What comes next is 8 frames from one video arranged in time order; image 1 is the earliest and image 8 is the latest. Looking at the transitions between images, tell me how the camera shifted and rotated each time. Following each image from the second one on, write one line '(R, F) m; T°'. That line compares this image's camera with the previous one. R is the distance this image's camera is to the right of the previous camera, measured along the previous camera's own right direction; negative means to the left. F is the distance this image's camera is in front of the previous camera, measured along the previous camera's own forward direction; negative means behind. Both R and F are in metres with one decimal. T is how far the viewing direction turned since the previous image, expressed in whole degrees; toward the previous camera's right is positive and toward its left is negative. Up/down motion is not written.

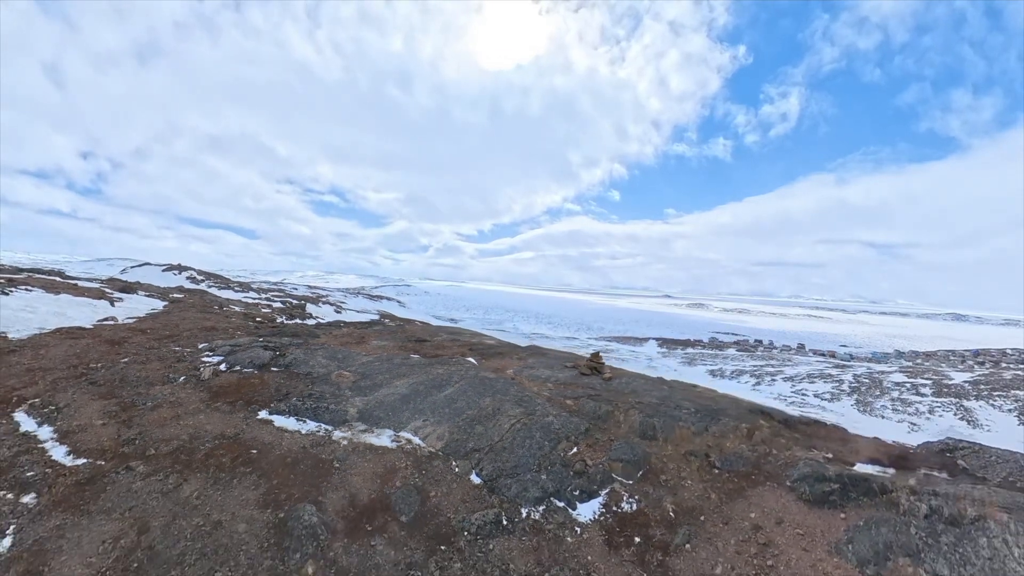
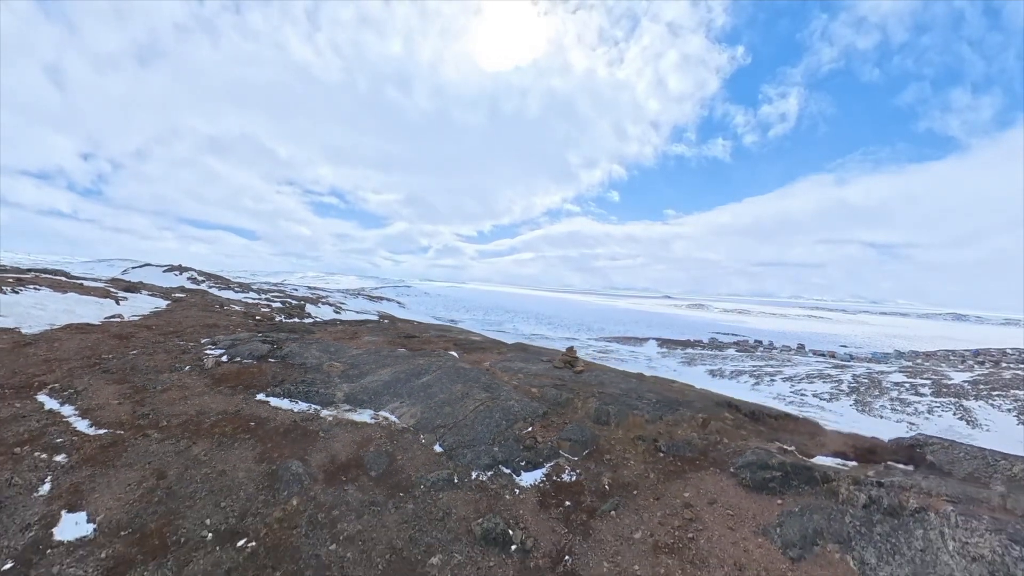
(+1.2, -1.8) m; 0°
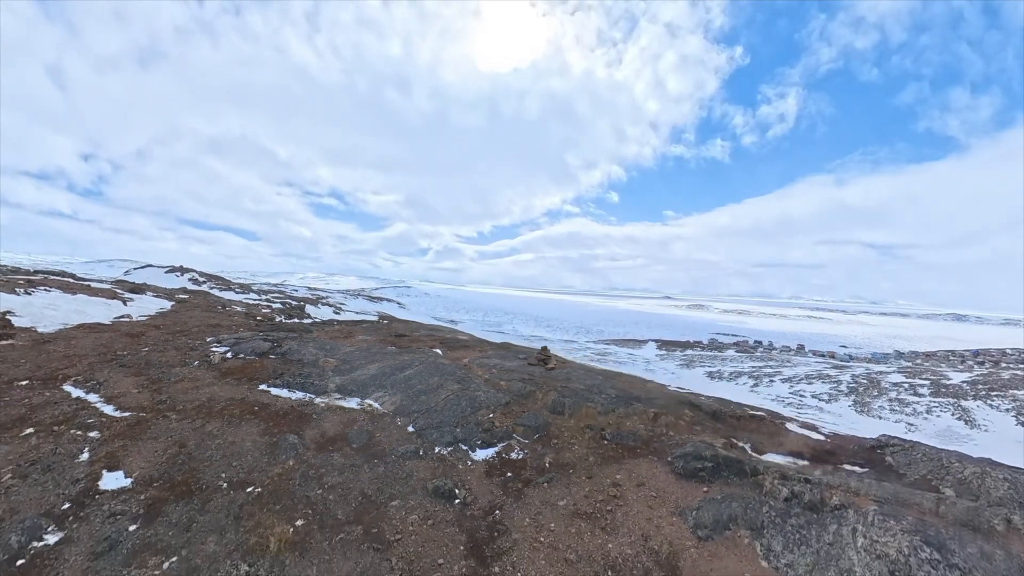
(+1.2, -2.1) m; 0°
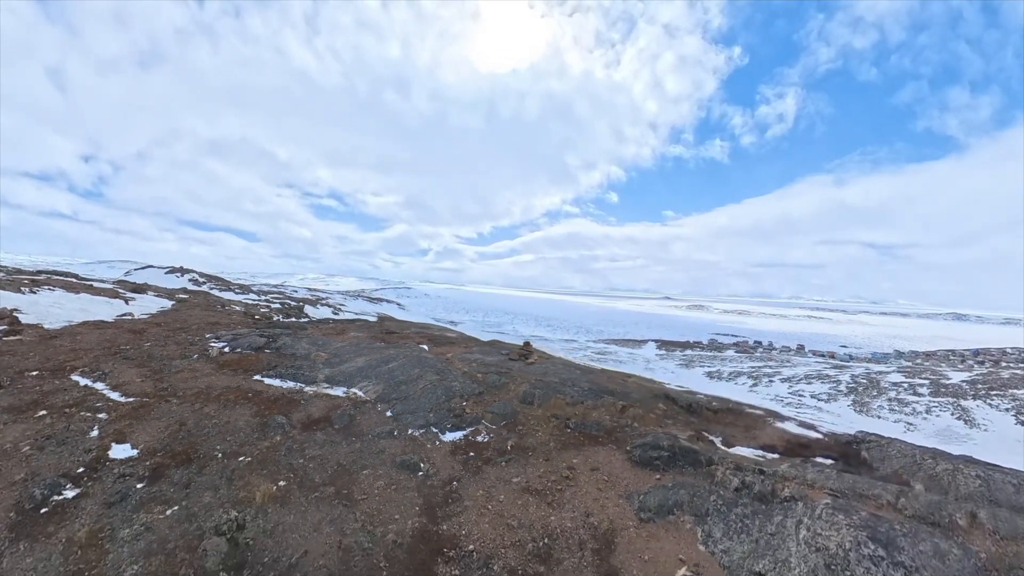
(+1.1, -1.4) m; 0°
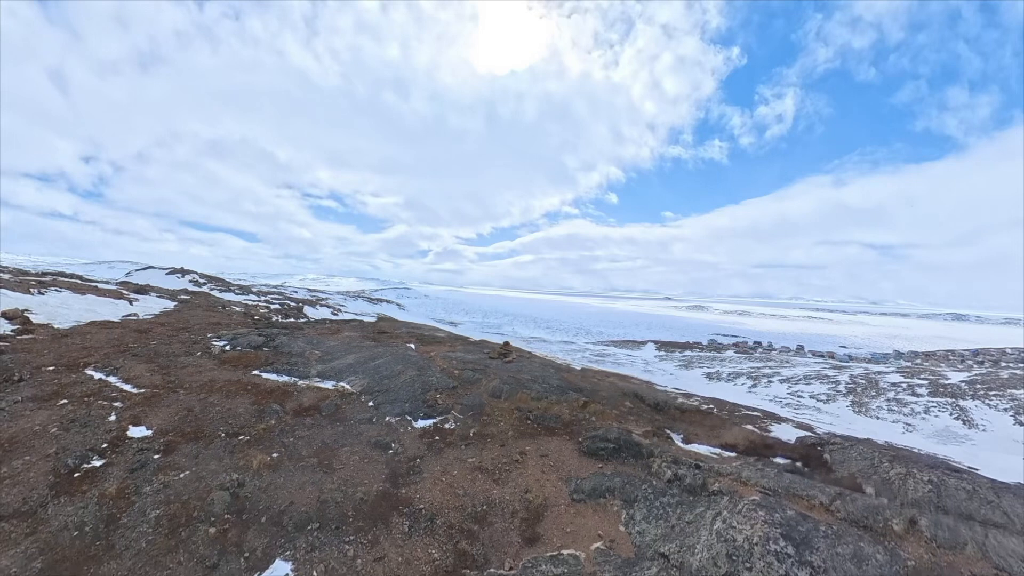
(+1.2, -1.9) m; 0°
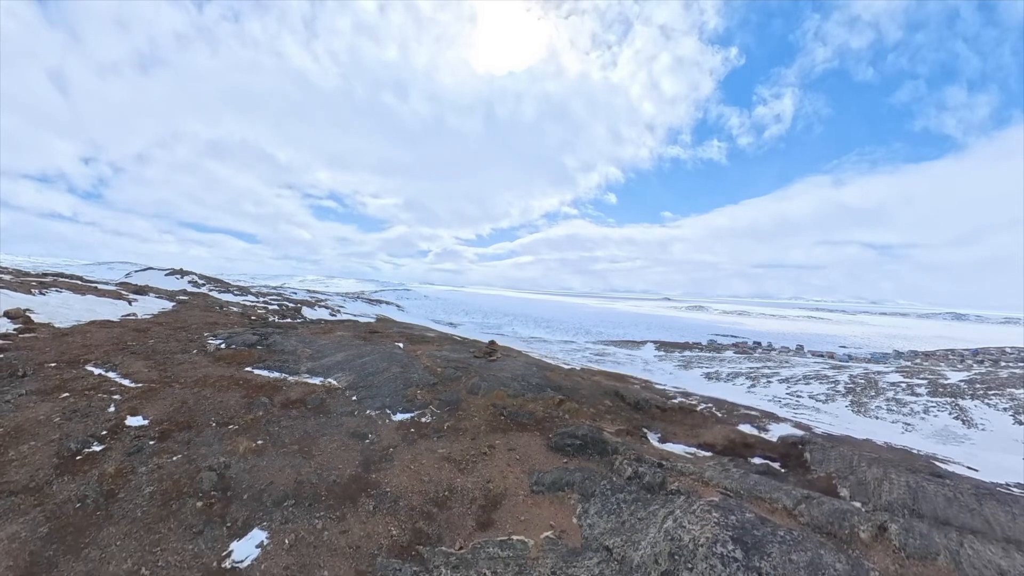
(+1.0, -1.0) m; 0°
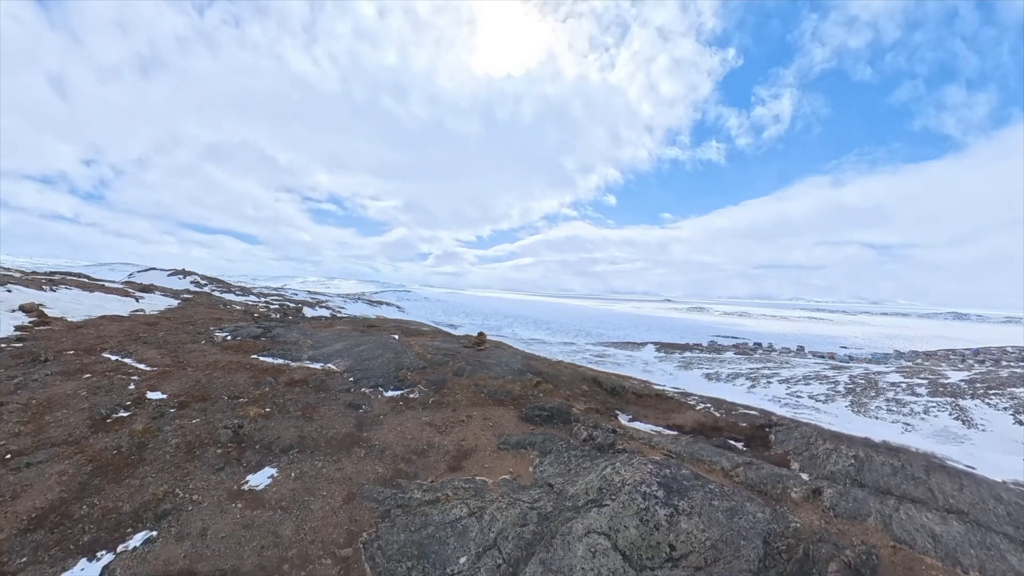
(+0.7, -1.6) m; 0°
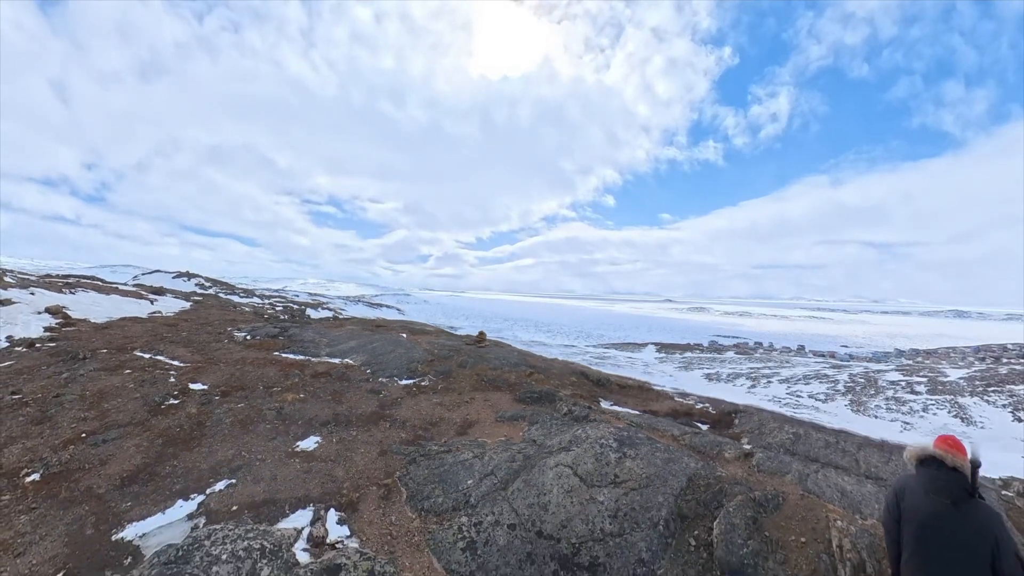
(+0.1, -2.3) m; 0°
